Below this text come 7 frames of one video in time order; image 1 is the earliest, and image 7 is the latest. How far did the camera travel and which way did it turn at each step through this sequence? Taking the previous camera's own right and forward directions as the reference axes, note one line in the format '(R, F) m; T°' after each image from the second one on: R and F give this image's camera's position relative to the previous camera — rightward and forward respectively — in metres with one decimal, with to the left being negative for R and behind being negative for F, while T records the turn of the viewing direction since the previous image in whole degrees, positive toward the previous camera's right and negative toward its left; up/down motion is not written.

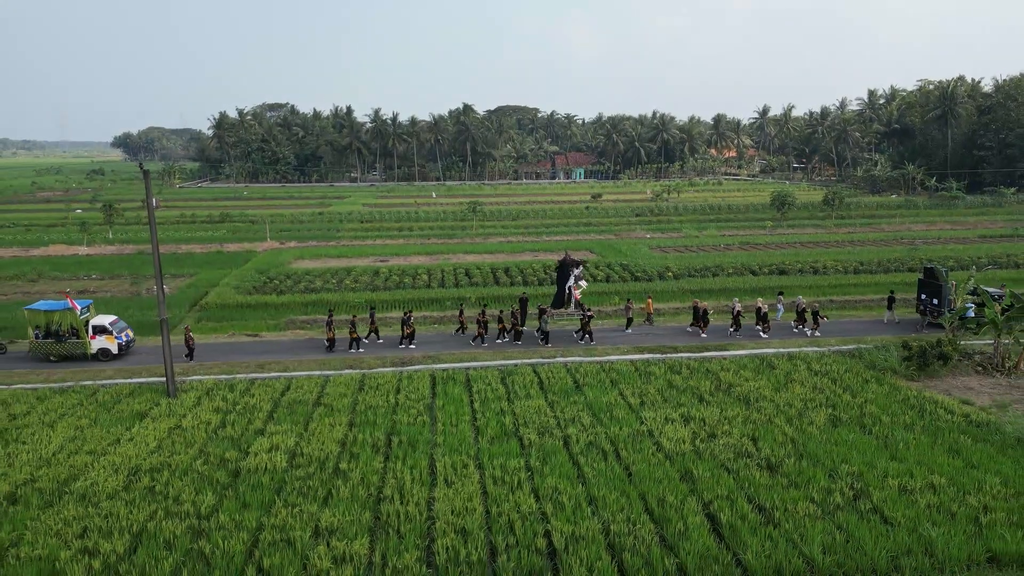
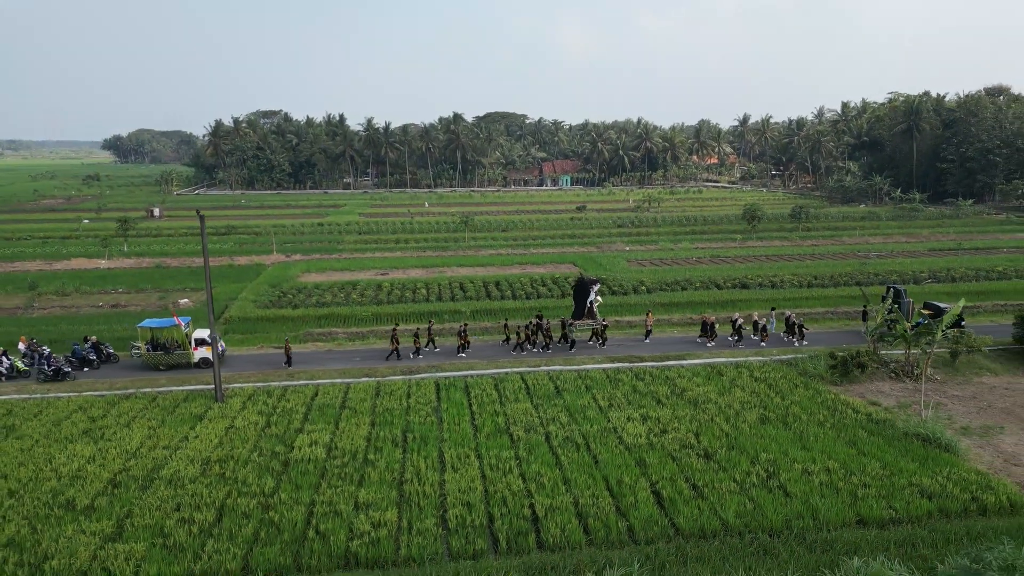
(-0.1, -3.0) m; +1°
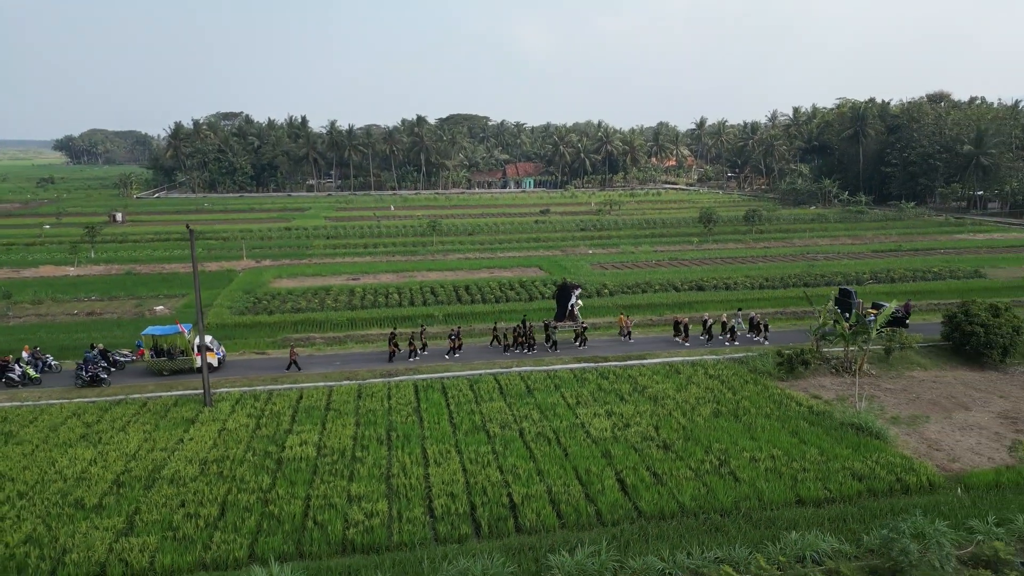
(-0.3, -1.3) m; +3°
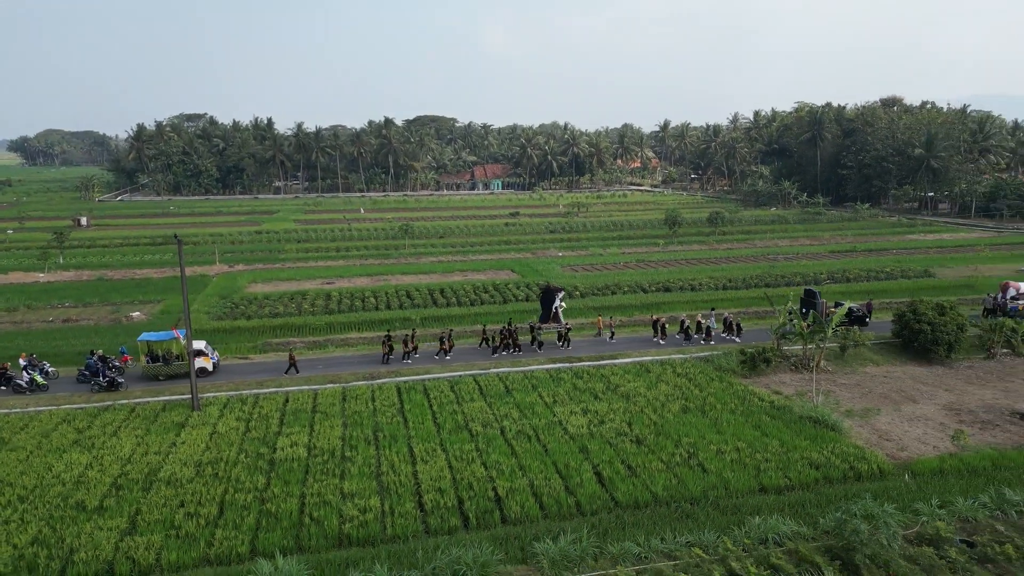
(-0.3, -0.9) m; +3°
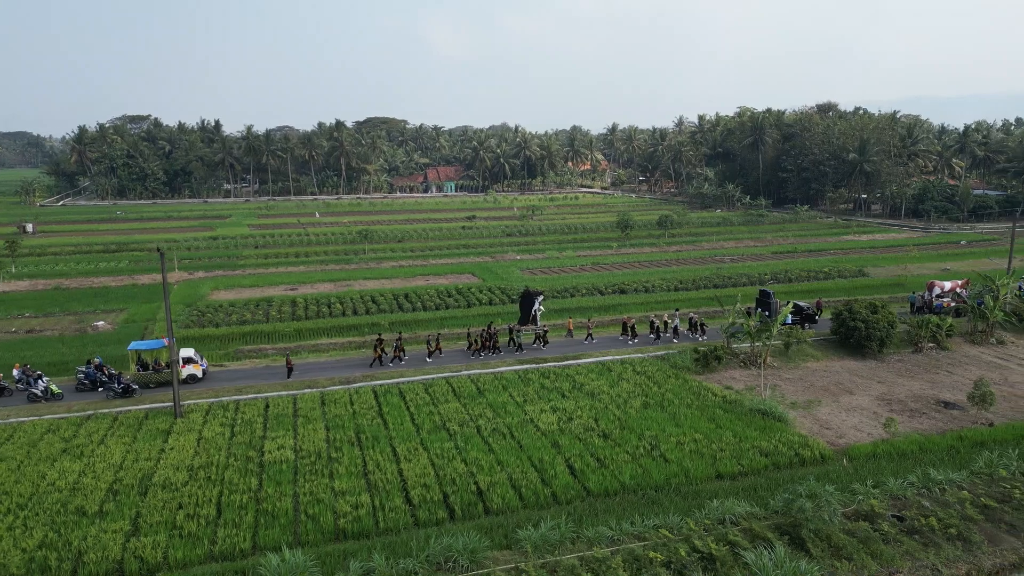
(-0.6, -1.2) m; +4°
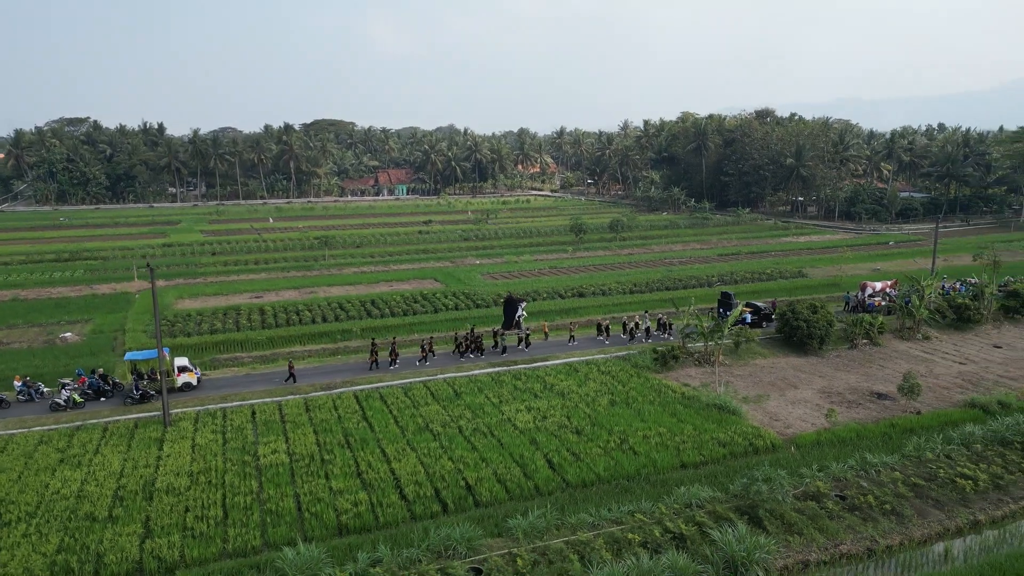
(-0.8, -1.3) m; +4°
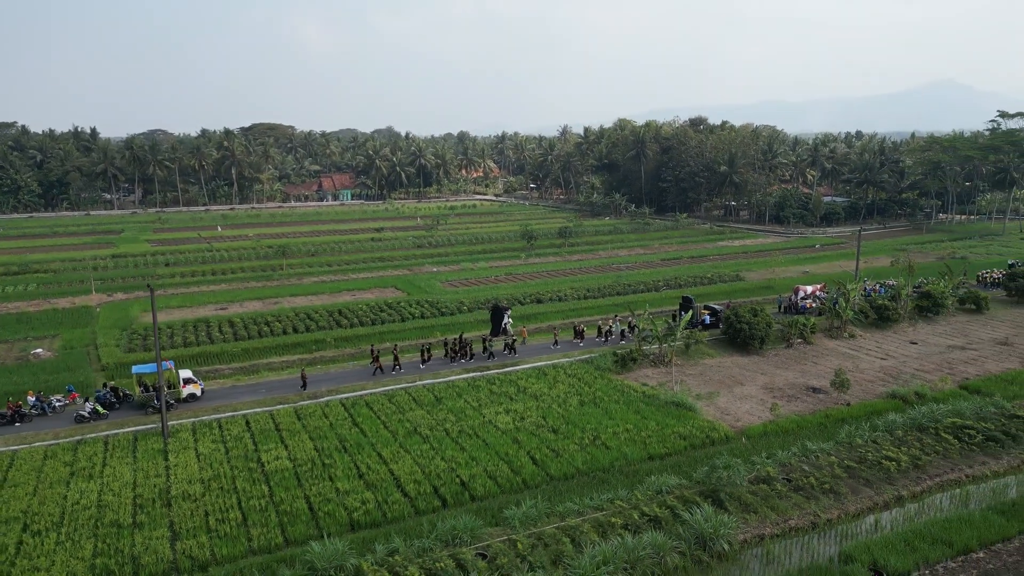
(-1.3, -1.8) m; +5°
